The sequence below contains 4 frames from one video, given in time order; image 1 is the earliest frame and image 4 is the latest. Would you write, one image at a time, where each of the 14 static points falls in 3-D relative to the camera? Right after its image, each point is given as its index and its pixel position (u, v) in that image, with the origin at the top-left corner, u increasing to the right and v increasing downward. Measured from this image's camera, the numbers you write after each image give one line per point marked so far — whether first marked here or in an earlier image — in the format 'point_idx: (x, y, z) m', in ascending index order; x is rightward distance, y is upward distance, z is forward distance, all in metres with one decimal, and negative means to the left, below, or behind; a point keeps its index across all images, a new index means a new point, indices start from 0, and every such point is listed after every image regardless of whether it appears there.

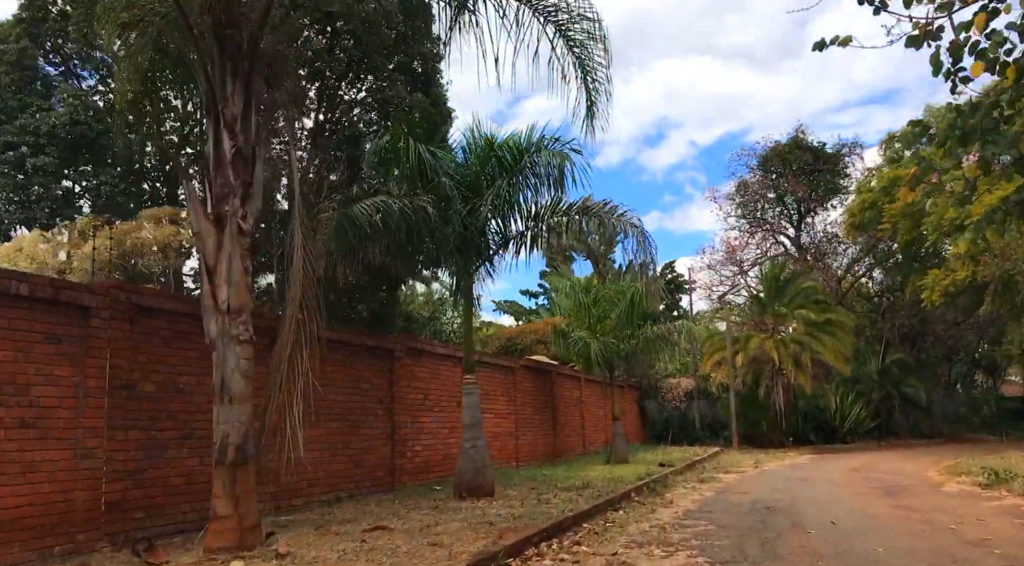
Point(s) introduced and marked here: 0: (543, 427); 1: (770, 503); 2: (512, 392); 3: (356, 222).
0: (+0.8, -3.9, +18.1) m
1: (+3.7, -3.2, +10.0) m
2: (0.0, -2.6, +16.3) m
3: (-1.9, +0.7, +8.3) m
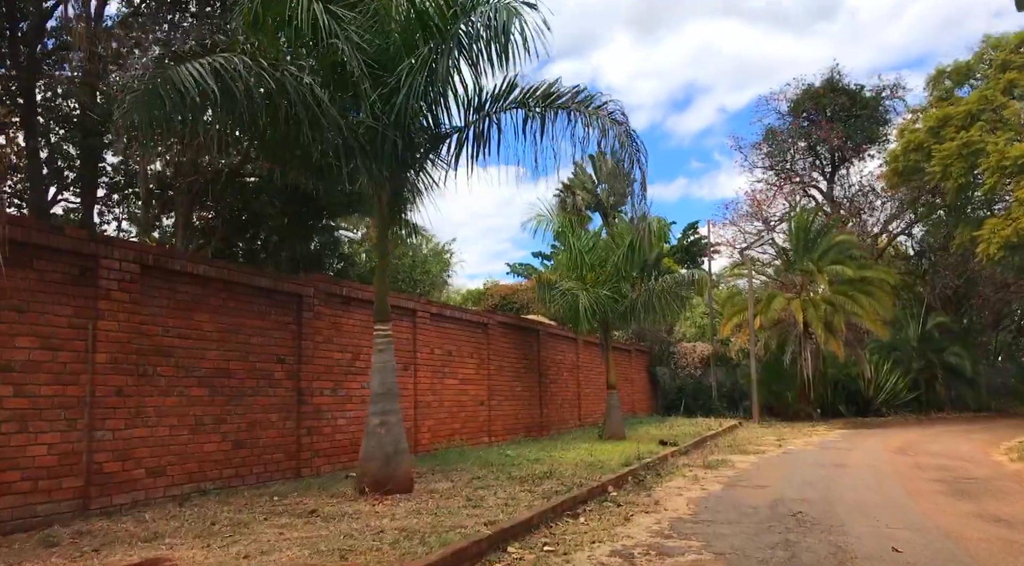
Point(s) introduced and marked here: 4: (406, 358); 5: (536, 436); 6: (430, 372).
0: (+0.3, -2.6, +15.5) m
1: (+3.0, -2.3, +7.3) m
2: (-0.5, -1.4, +13.7) m
3: (-2.6, +1.5, +5.5) m
4: (-1.6, -1.2, +11.0) m
5: (+0.5, -3.4, +15.5) m
6: (-1.3, -1.6, +11.7) m
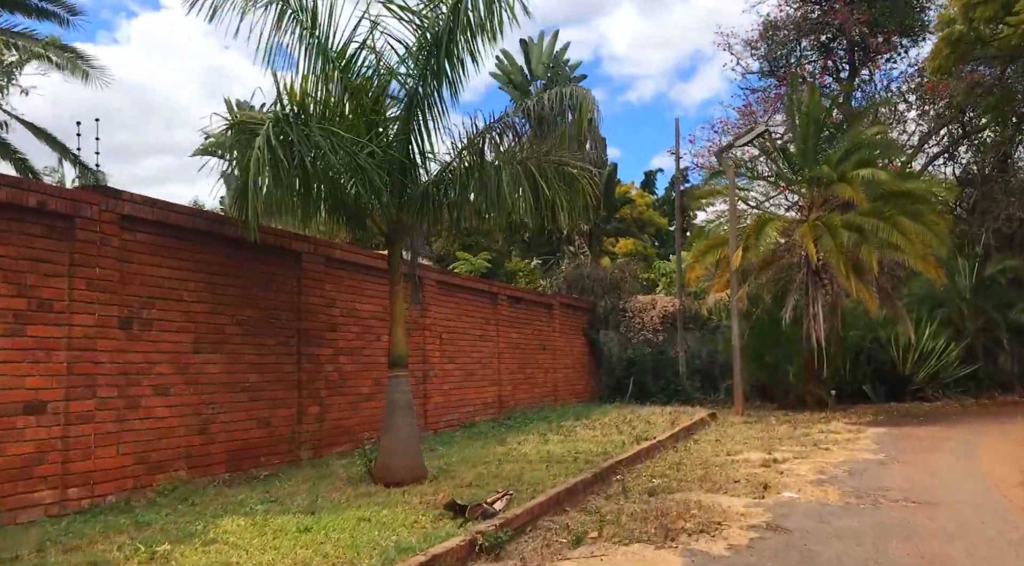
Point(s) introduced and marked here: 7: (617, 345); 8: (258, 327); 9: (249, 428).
0: (-2.9, -1.2, +7.5) m
1: (-0.2, -1.2, -0.7) m
2: (-3.7, 0.0, +5.7) m
3: (-5.9, +2.5, -2.6) m
4: (-4.9, 0.0, +3.0) m
5: (-2.7, -2.0, +7.6) m
6: (-4.5, -0.3, +3.8) m
7: (+2.8, -1.6, +18.3) m
8: (-2.8, -0.5, +7.7) m
9: (-2.8, -1.6, +7.6) m
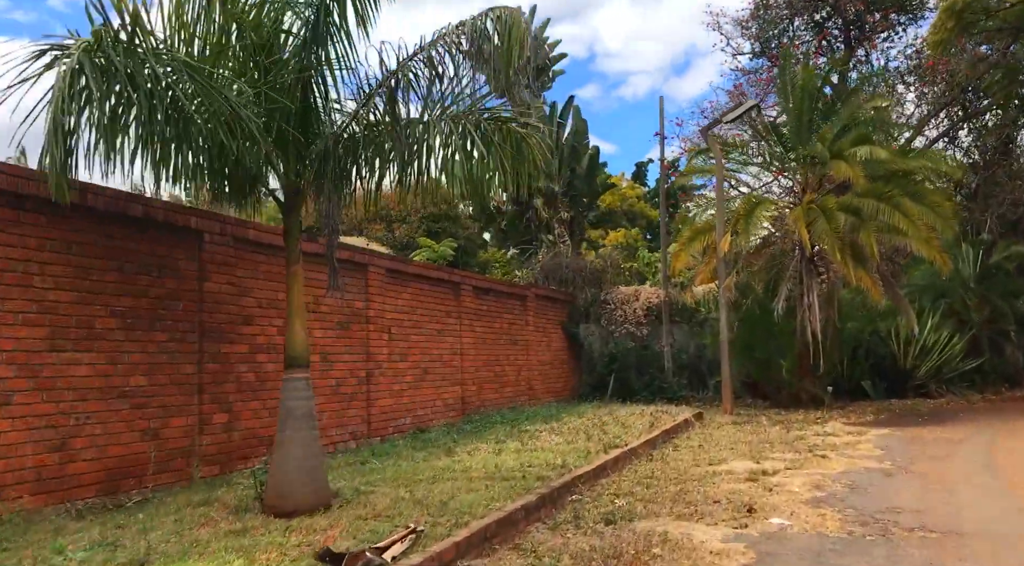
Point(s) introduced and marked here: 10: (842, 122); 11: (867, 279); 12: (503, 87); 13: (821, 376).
0: (-3.4, -1.0, +6.2) m
1: (-0.8, -1.1, -2.0) m
2: (-4.3, +0.1, +4.4) m
3: (-6.4, +2.6, -3.9) m
4: (-5.4, +0.1, +1.7) m
5: (-3.3, -1.8, +6.4) m
6: (-5.1, -0.2, +2.5) m
7: (+2.1, -1.4, +17.0) m
8: (-3.4, -0.3, +6.5) m
9: (-3.4, -1.4, +6.3) m
10: (+6.9, +3.3, +14.6) m
11: (+6.9, +0.1, +13.9) m
12: (+0.1, +1.5, +5.7) m
13: (+6.9, -2.1, +15.7) m
